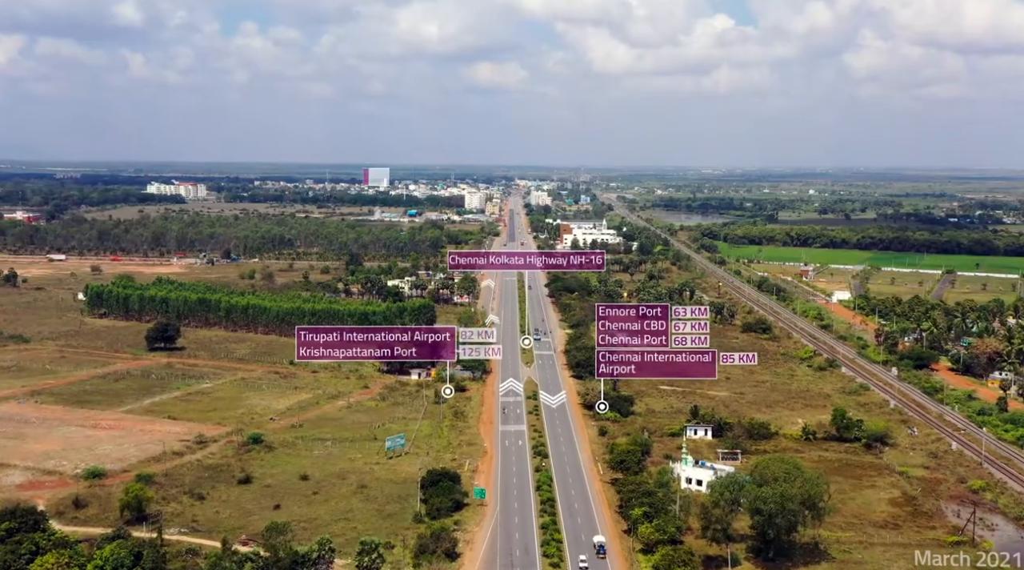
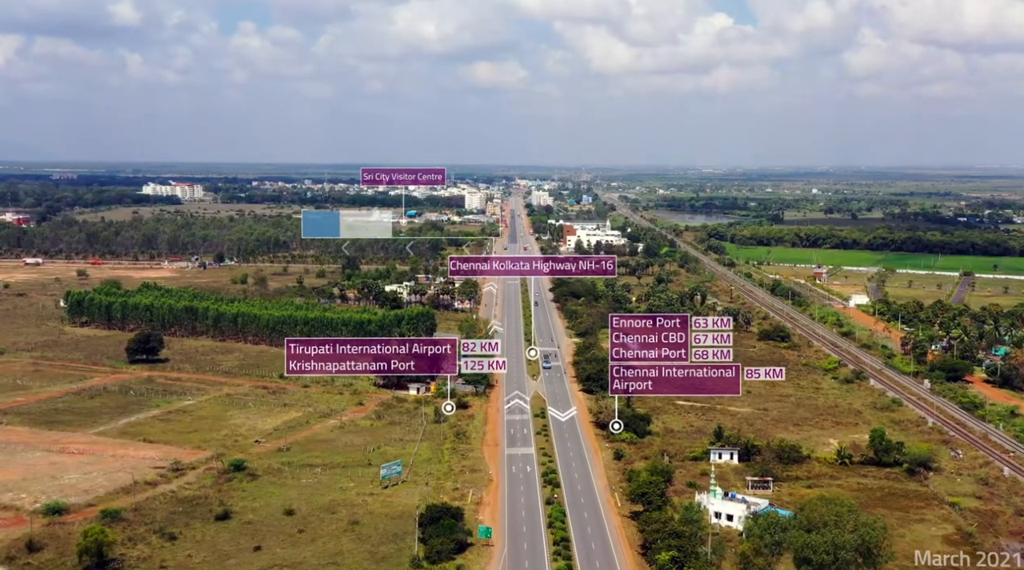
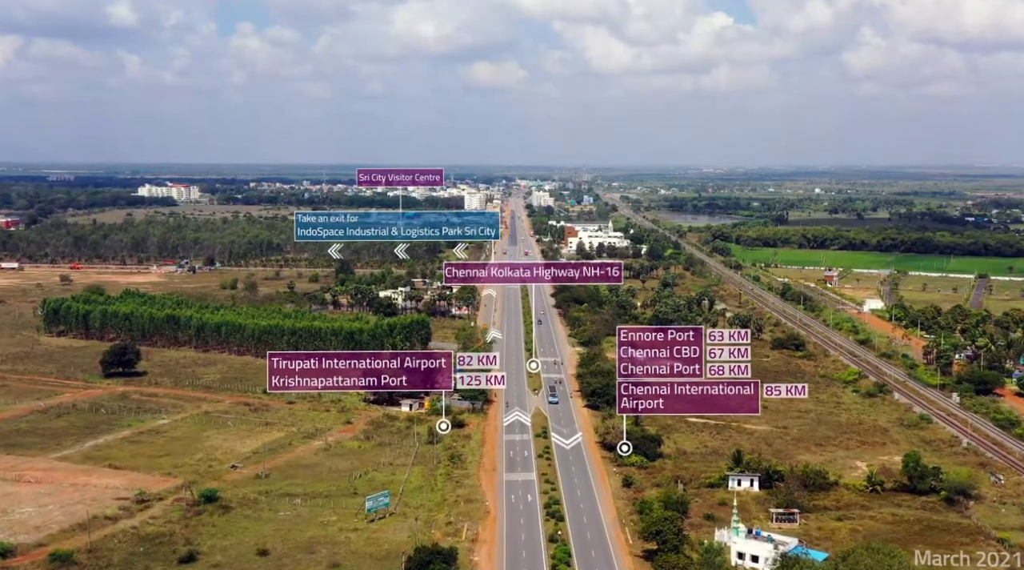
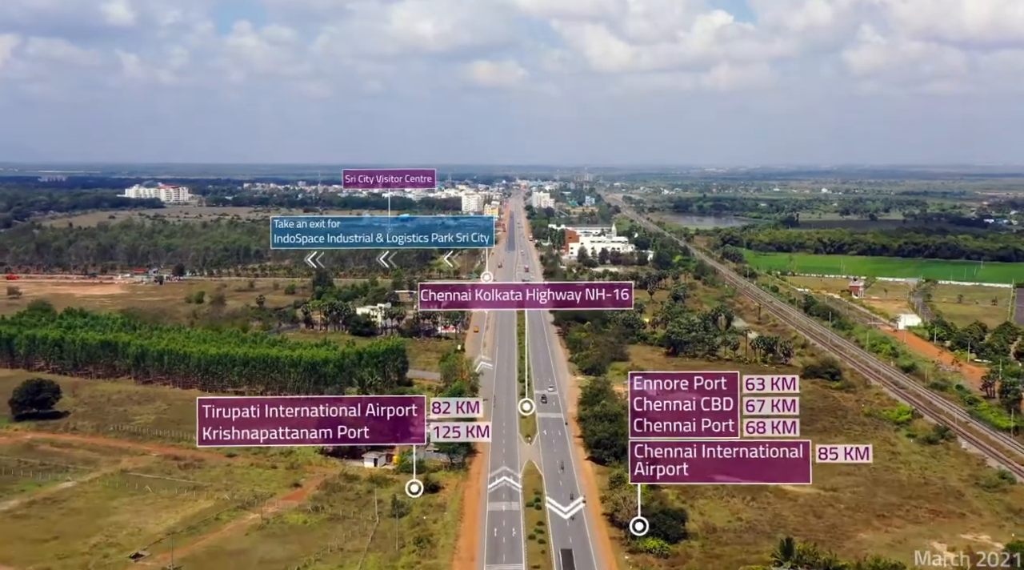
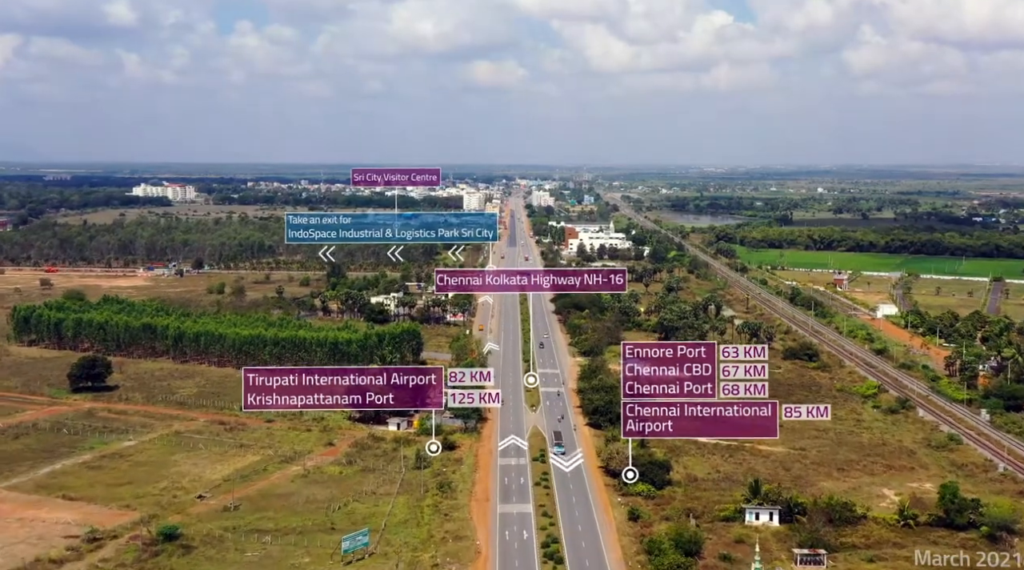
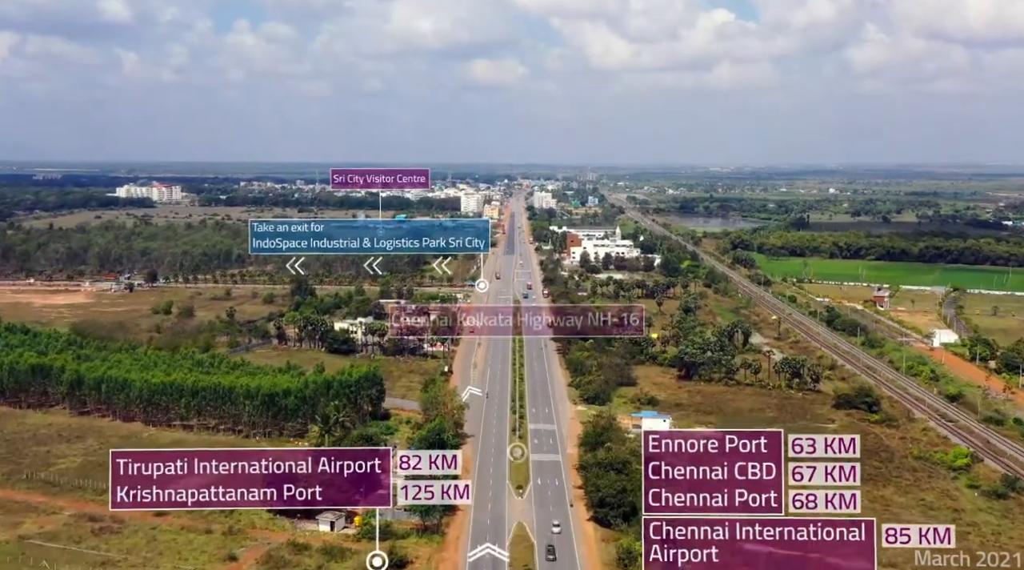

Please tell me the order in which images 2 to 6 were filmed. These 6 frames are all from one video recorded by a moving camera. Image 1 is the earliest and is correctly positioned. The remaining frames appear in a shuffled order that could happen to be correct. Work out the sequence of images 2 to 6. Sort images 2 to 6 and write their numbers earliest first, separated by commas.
2, 3, 5, 4, 6
